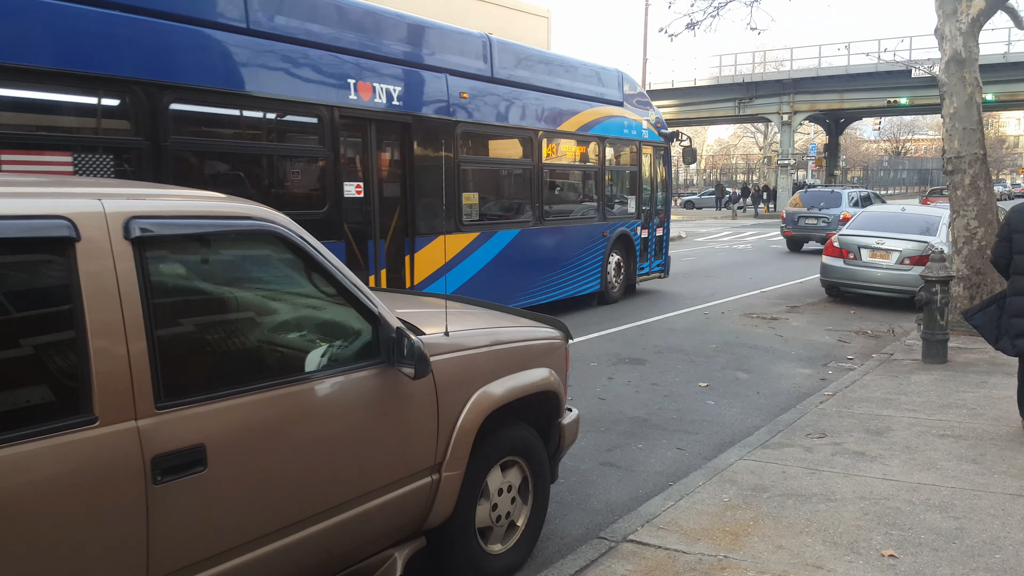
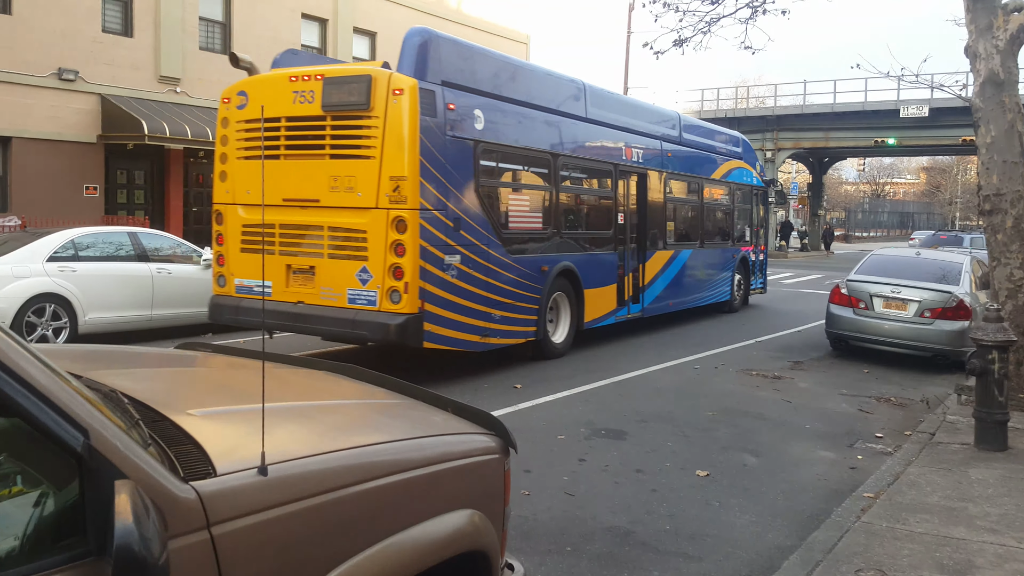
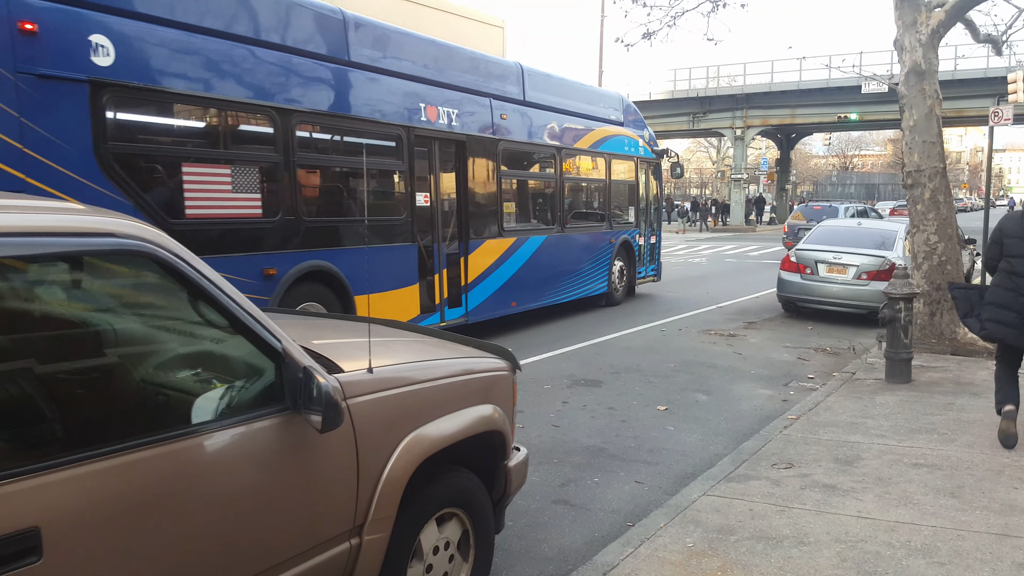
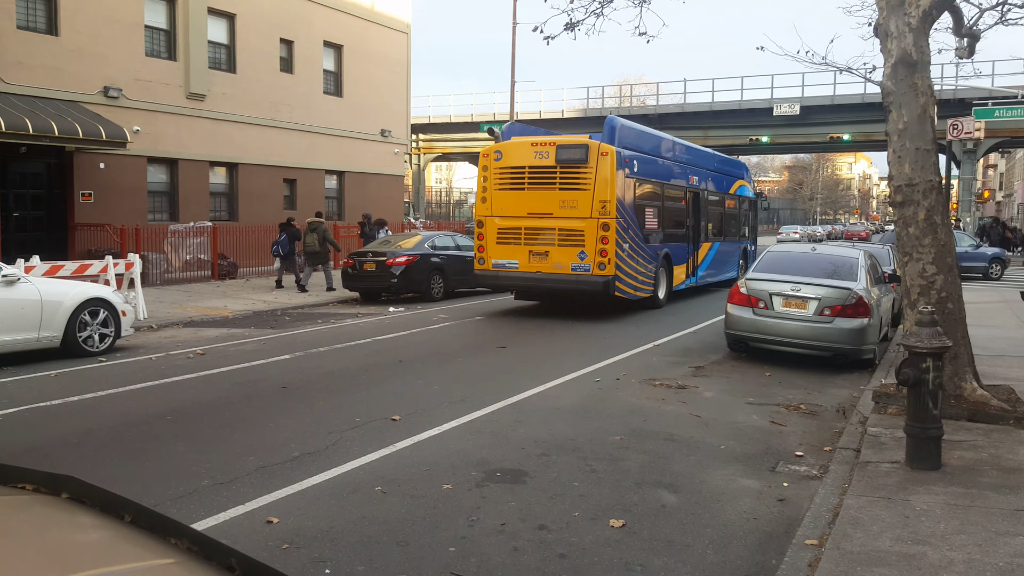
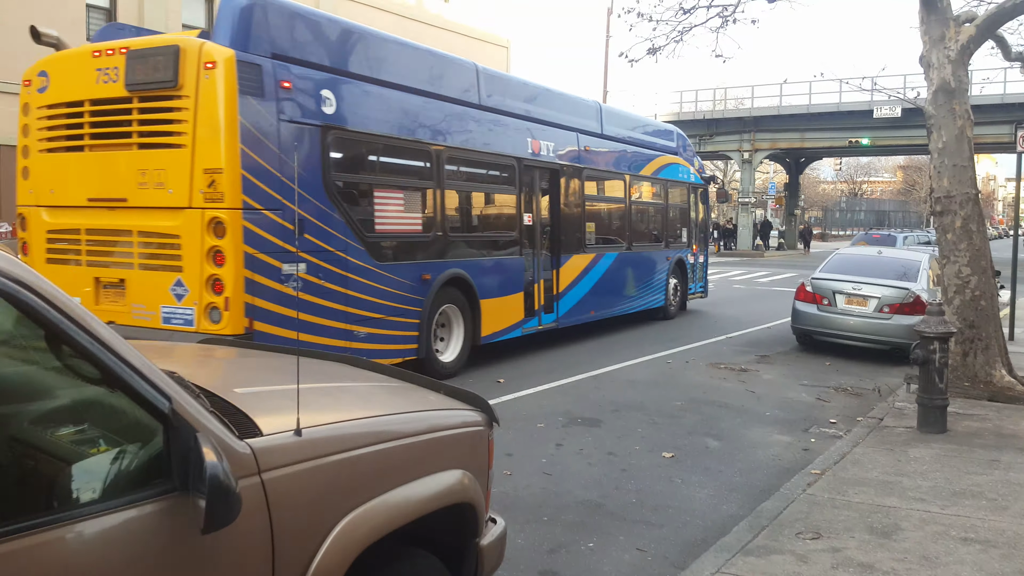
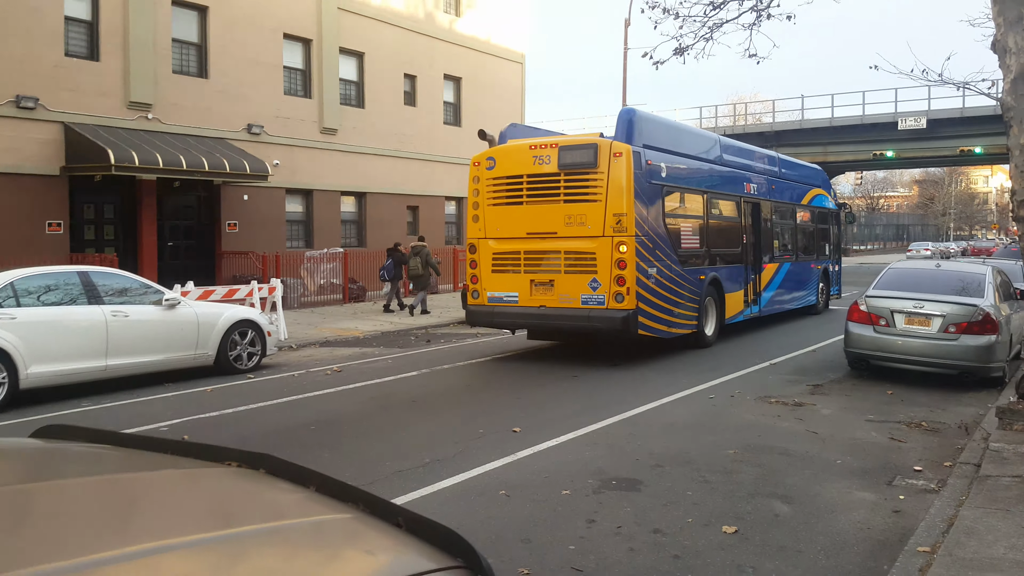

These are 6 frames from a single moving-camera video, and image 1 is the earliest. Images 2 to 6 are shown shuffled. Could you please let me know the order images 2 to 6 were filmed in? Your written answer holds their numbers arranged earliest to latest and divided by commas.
3, 5, 2, 6, 4
